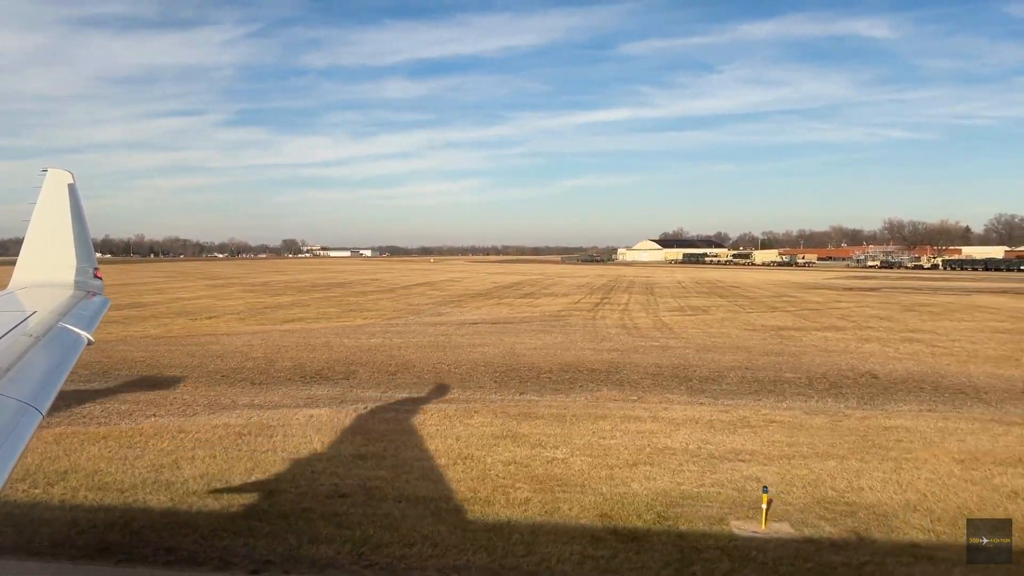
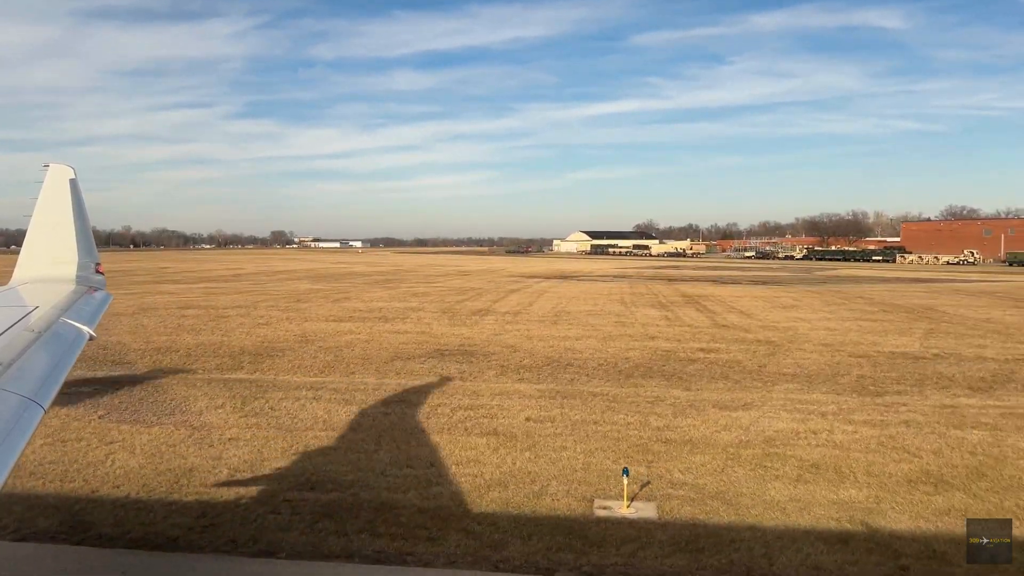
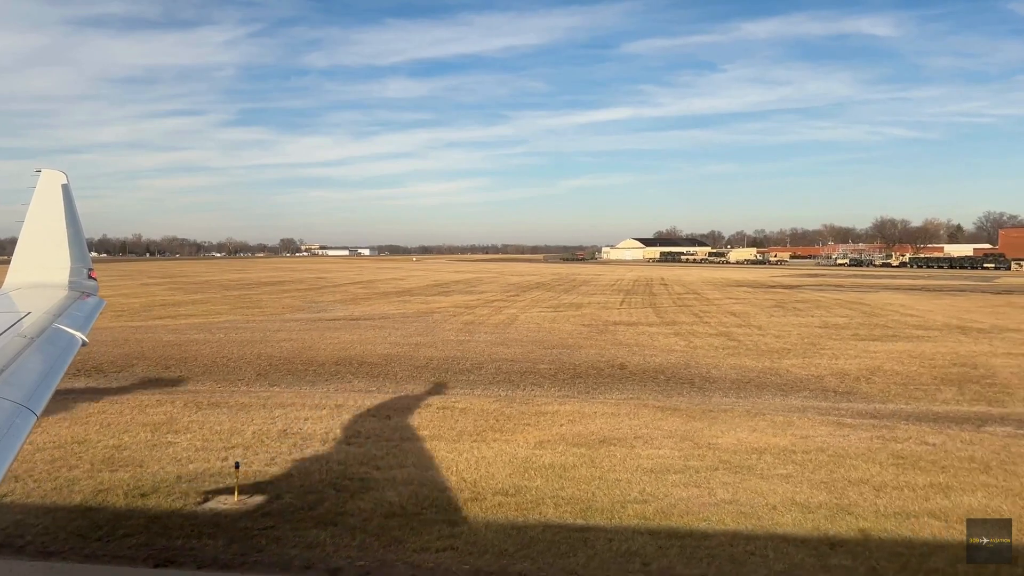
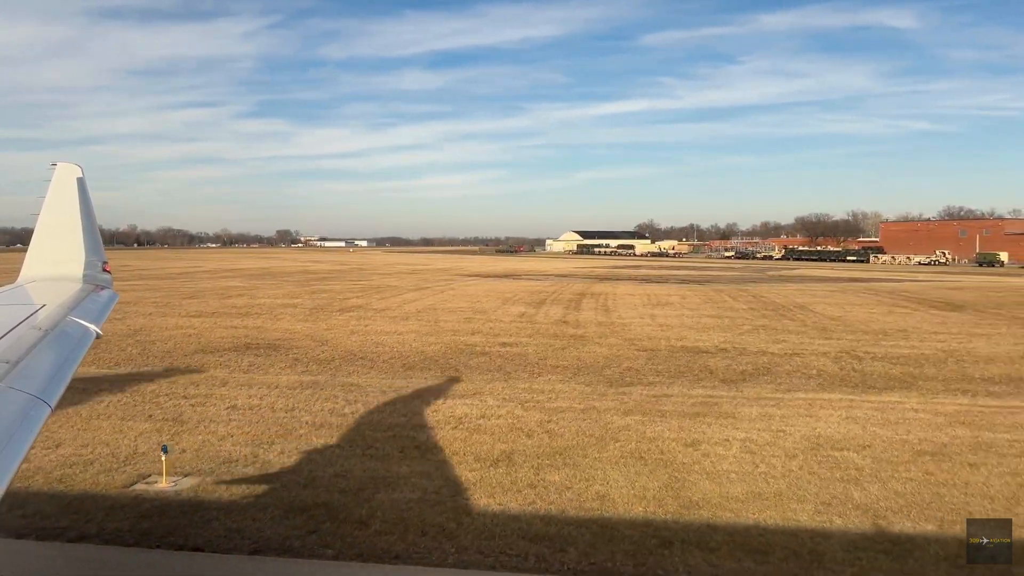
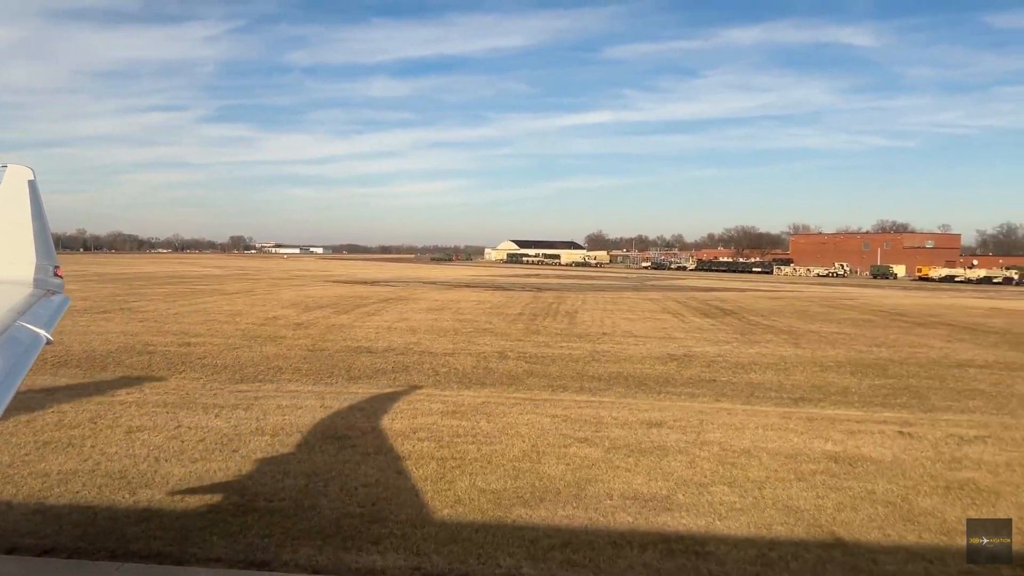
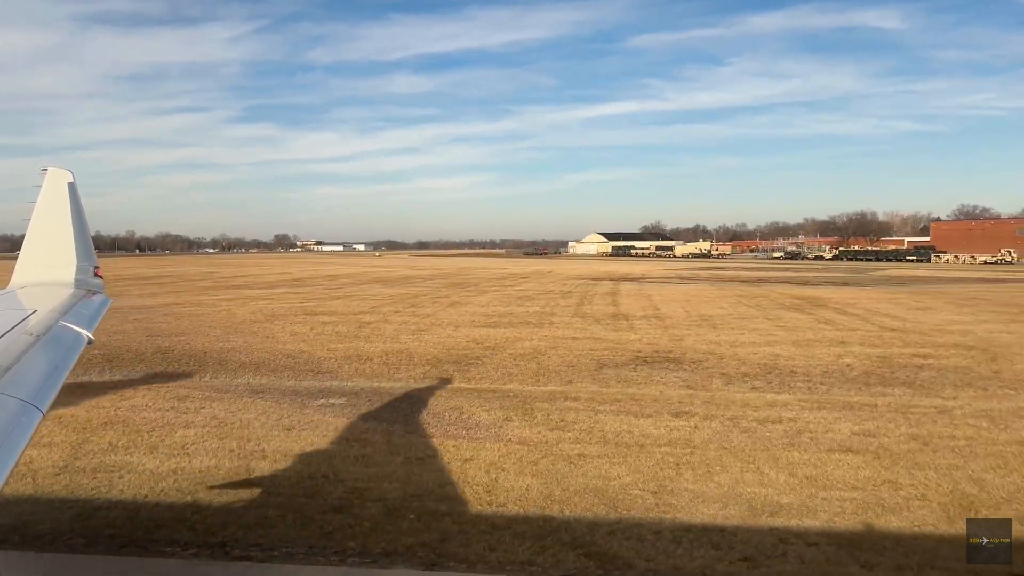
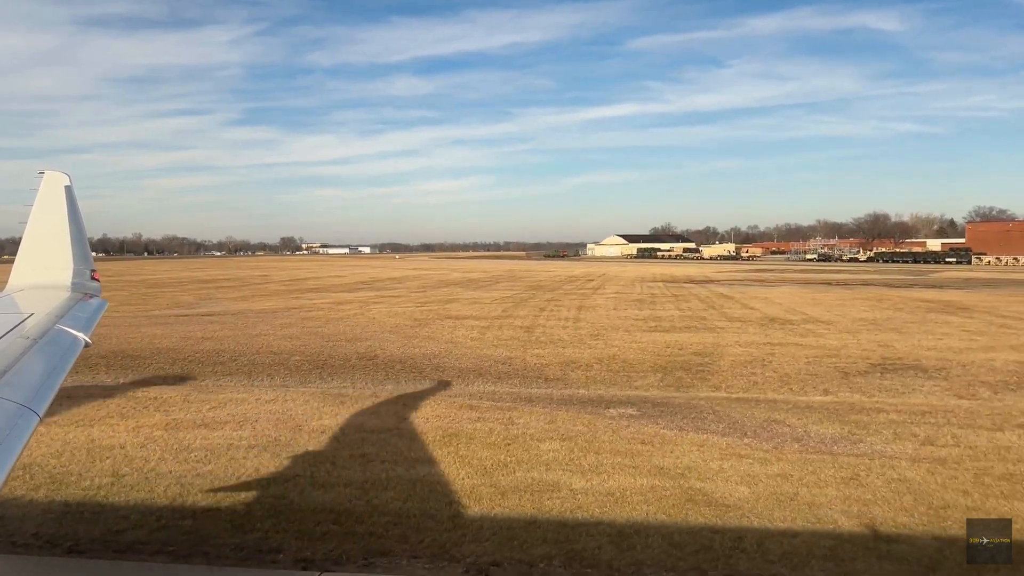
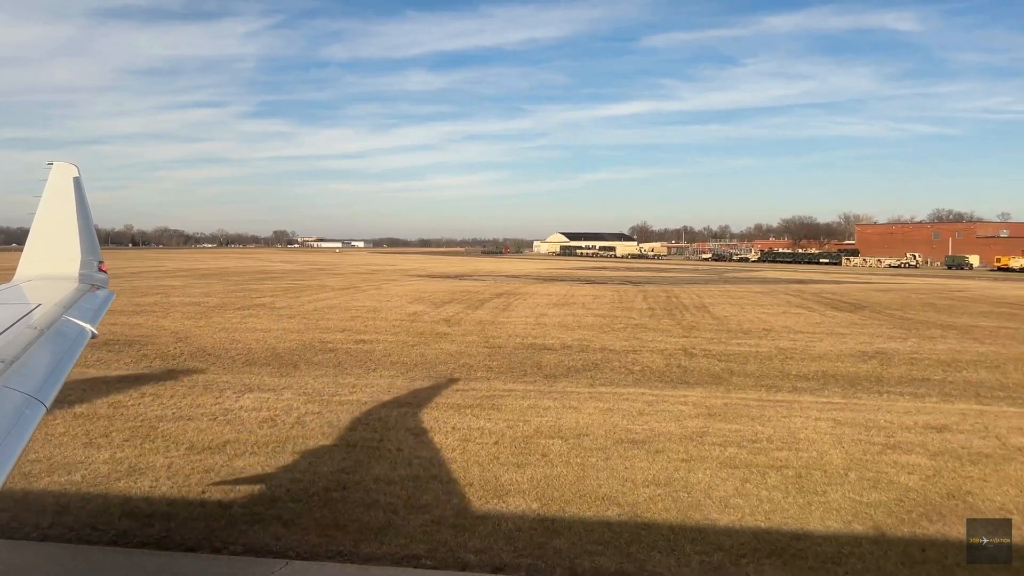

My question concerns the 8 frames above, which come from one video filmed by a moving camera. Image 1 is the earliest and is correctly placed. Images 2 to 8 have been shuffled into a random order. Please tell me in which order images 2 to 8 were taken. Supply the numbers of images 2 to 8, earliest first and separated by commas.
3, 7, 6, 2, 4, 8, 5
